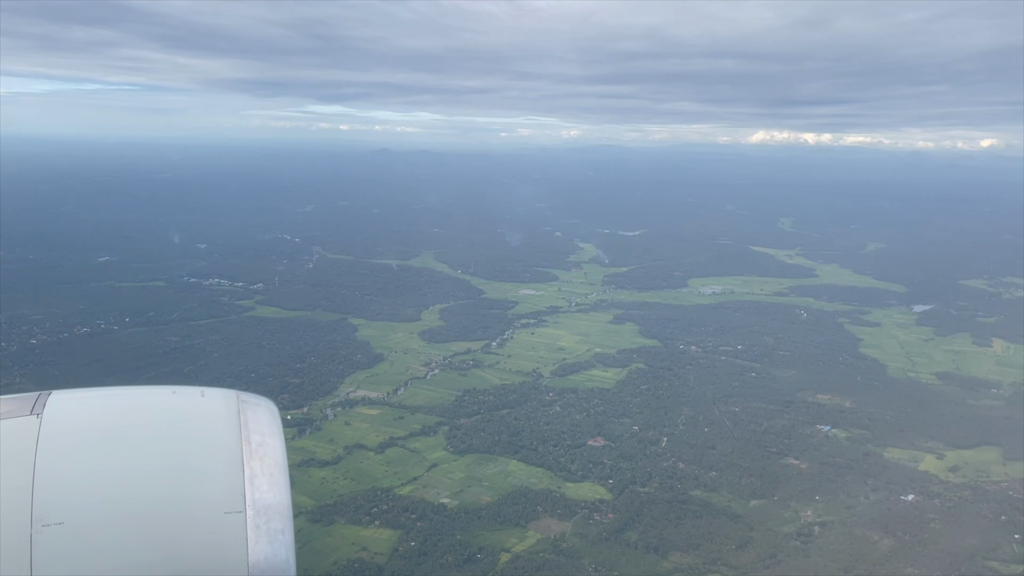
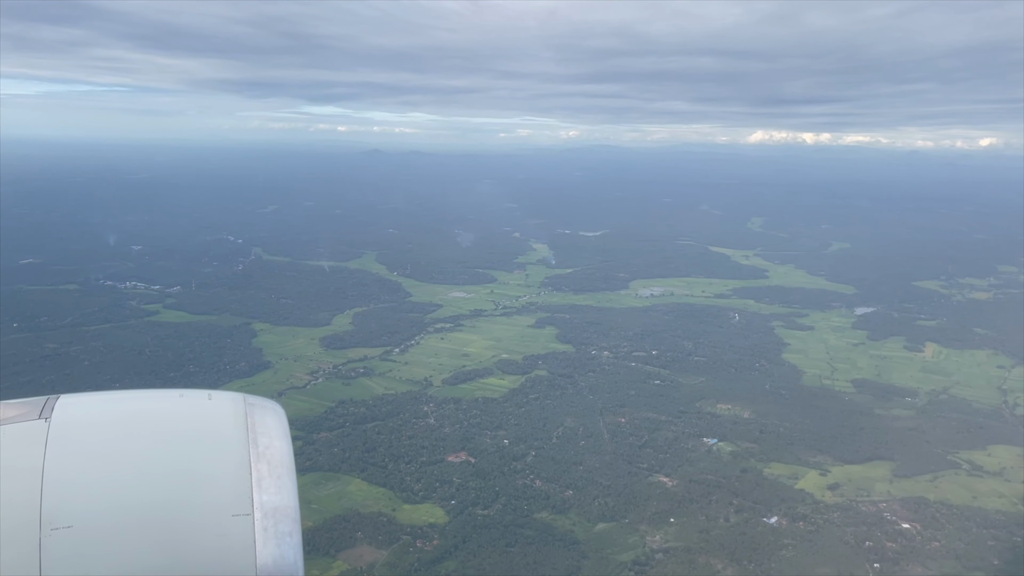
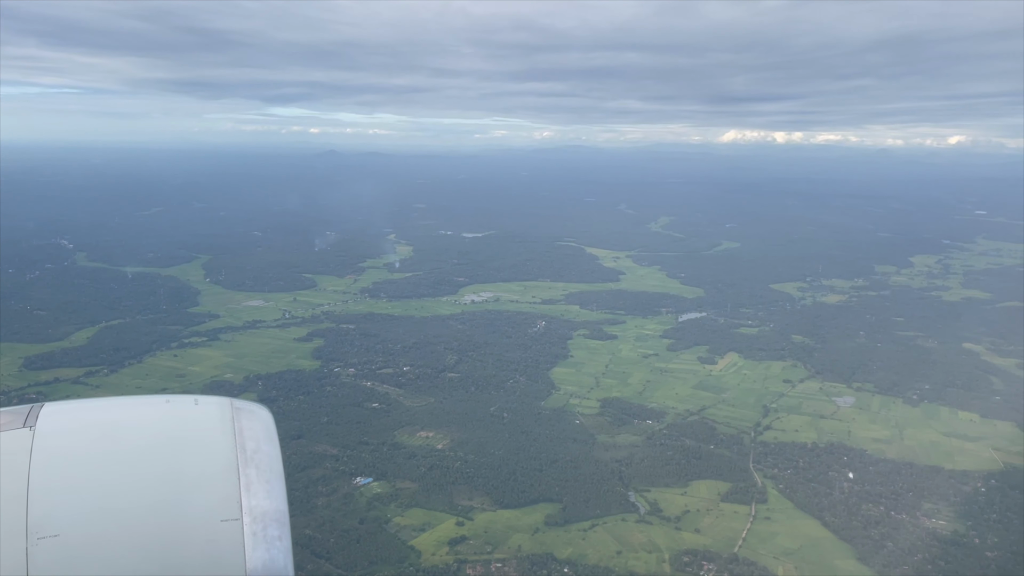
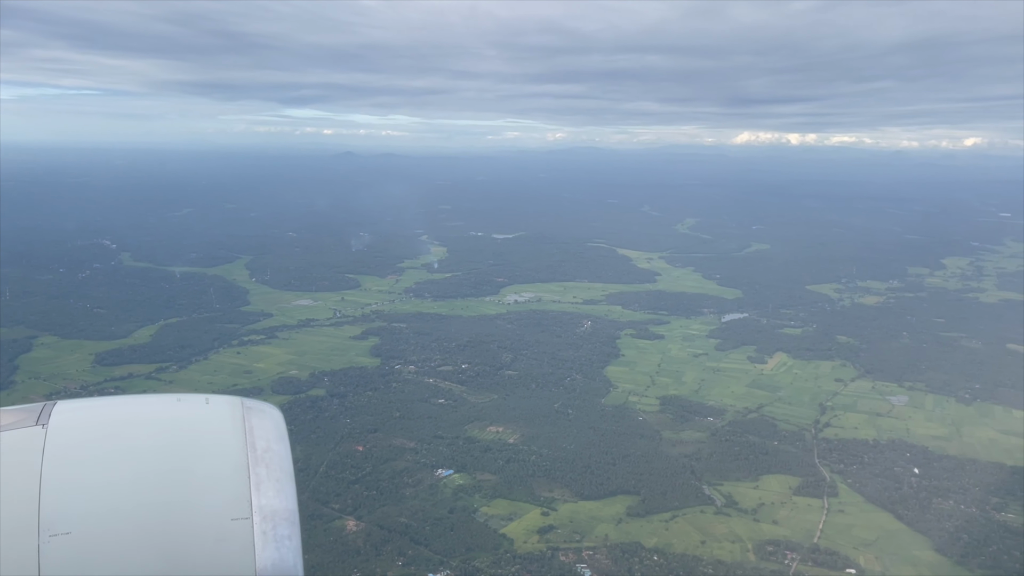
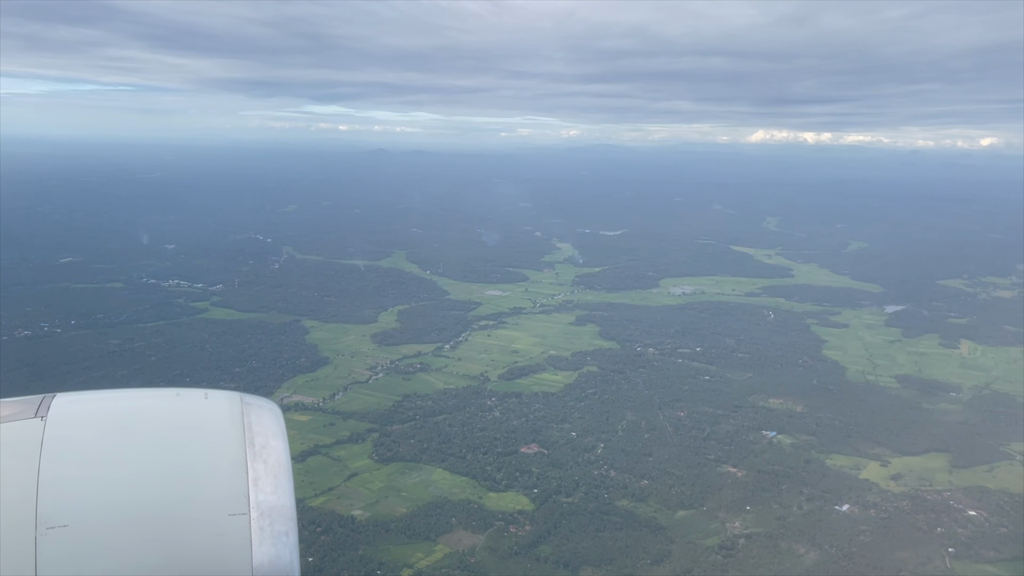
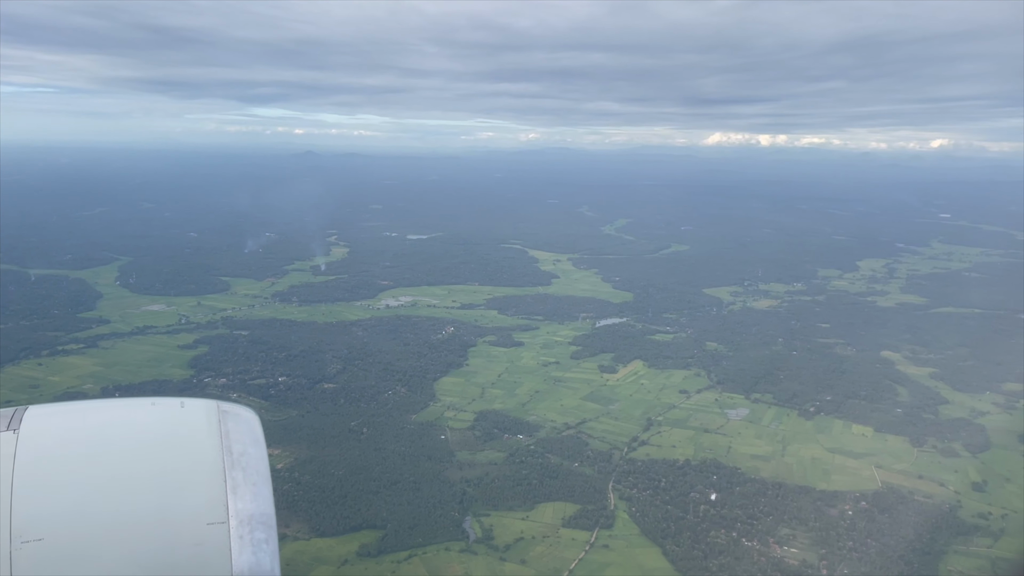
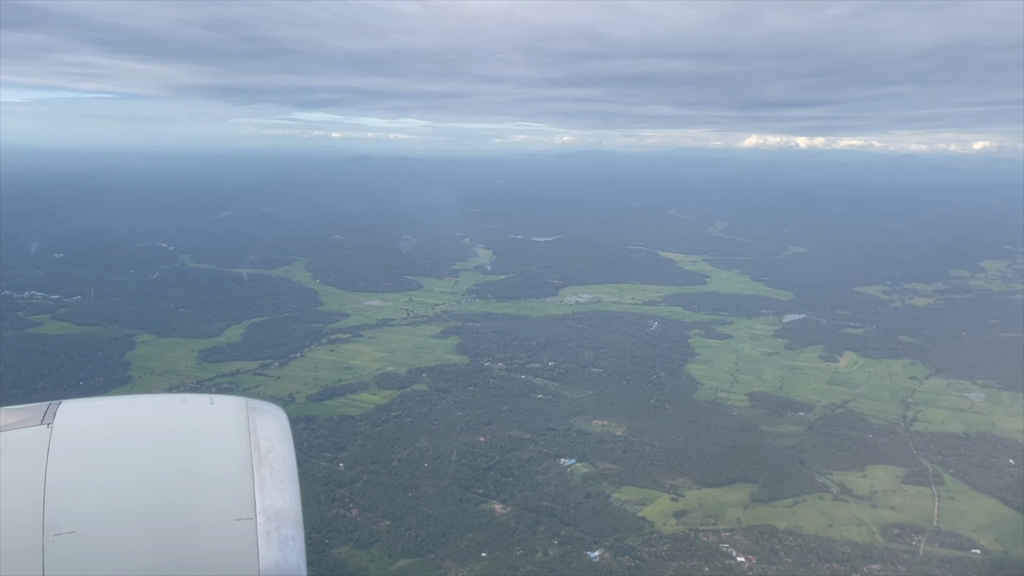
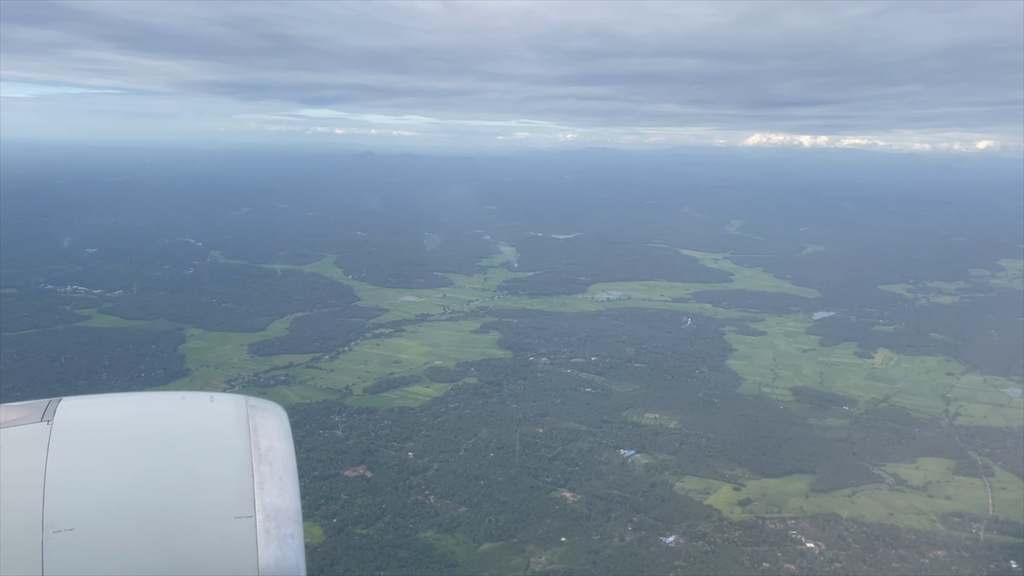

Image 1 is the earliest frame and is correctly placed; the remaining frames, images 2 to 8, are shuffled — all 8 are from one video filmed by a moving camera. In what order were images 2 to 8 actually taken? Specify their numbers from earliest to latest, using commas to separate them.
5, 2, 8, 7, 4, 3, 6
